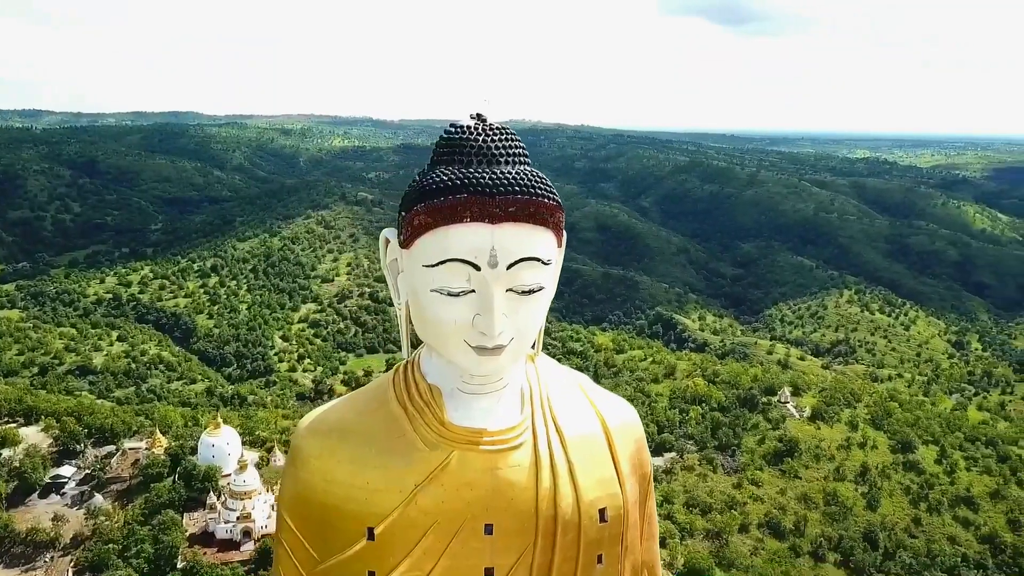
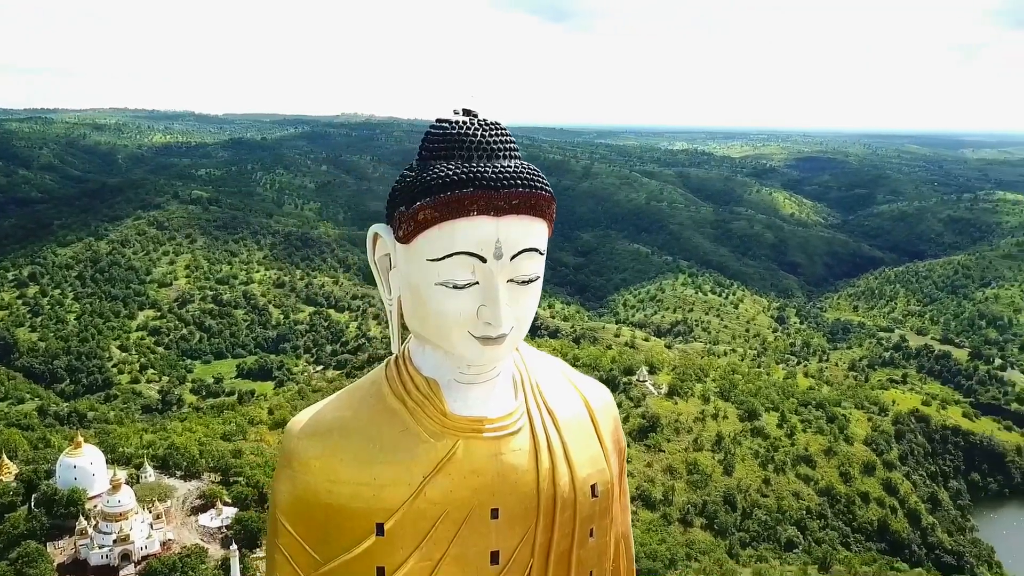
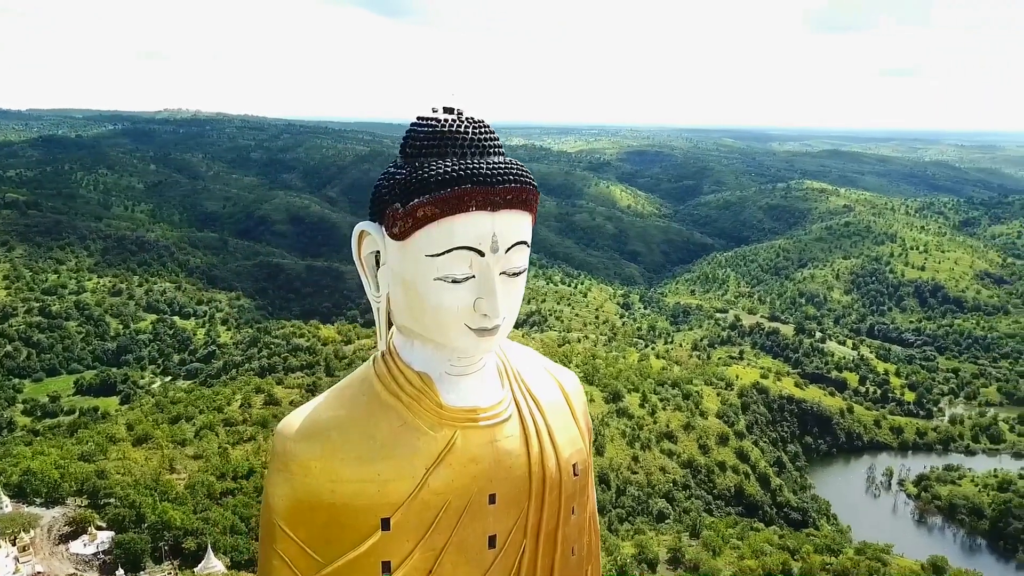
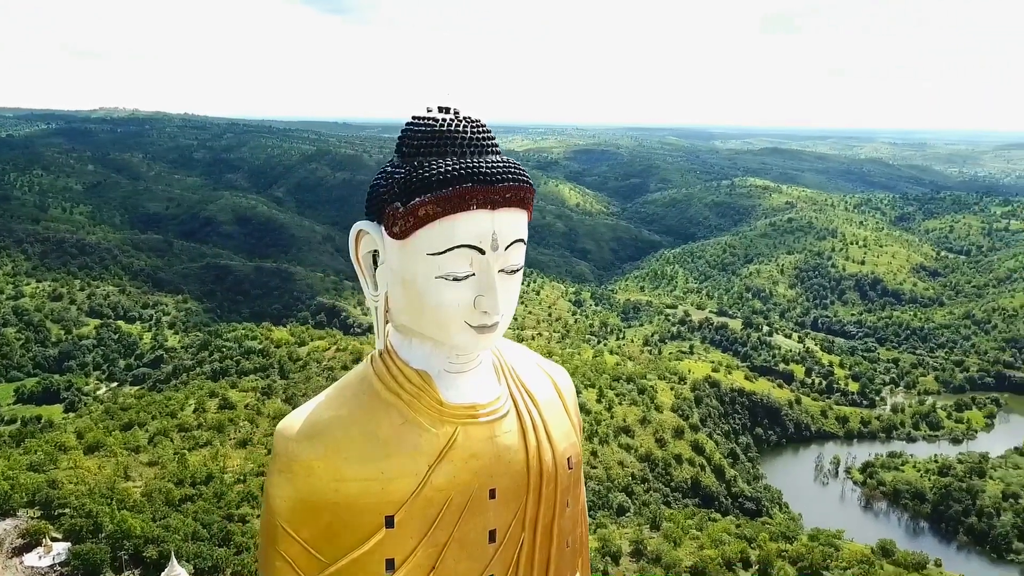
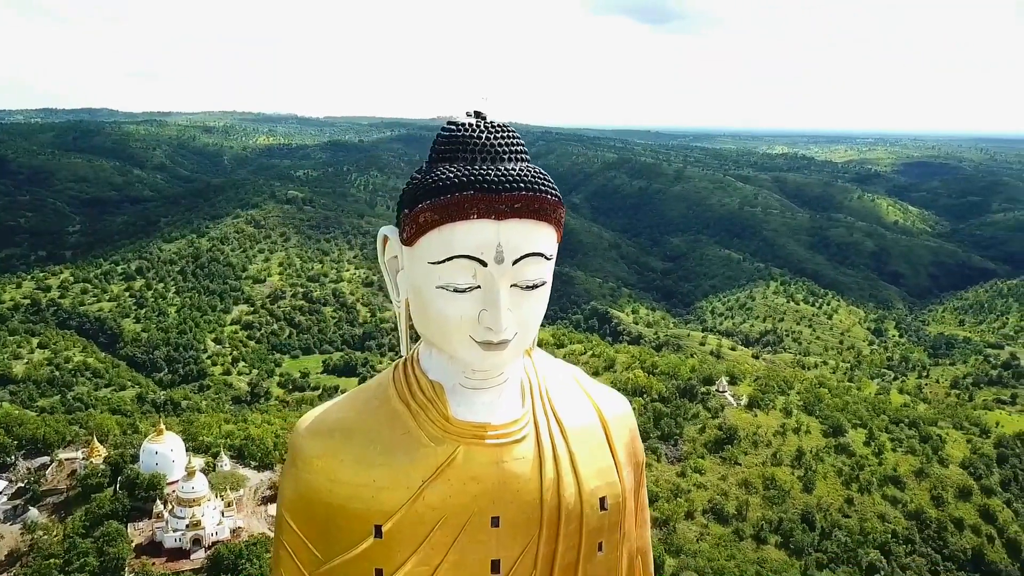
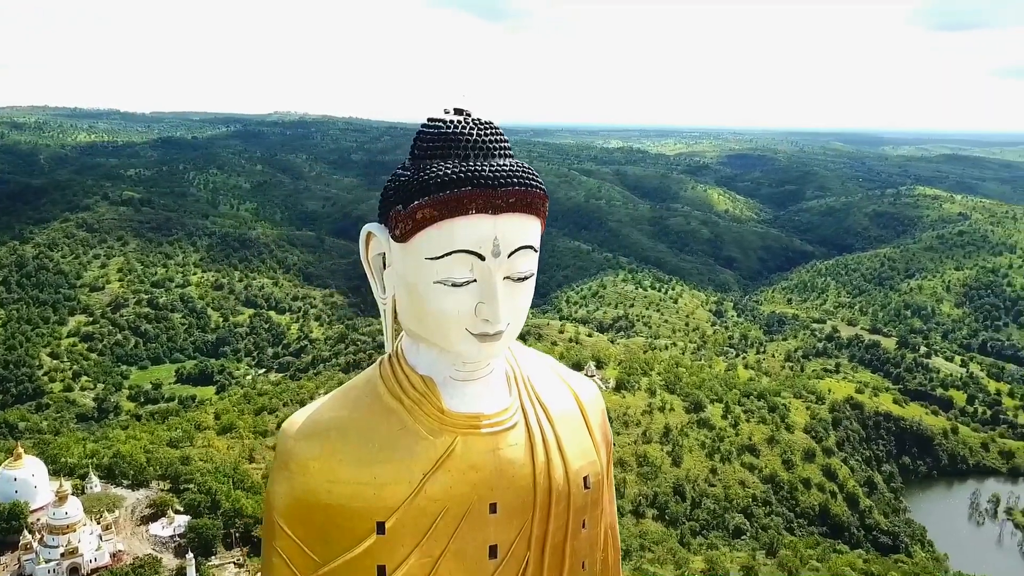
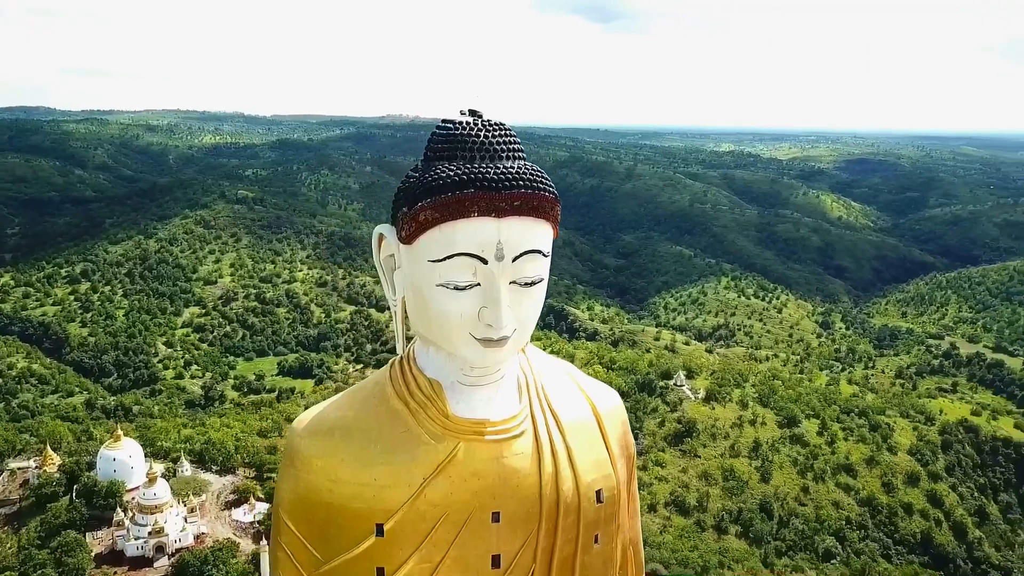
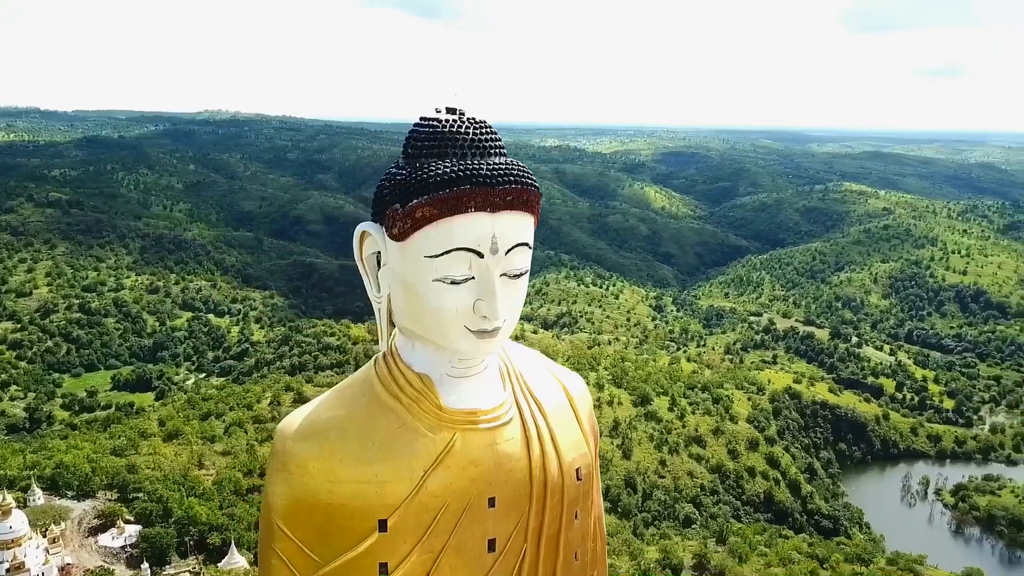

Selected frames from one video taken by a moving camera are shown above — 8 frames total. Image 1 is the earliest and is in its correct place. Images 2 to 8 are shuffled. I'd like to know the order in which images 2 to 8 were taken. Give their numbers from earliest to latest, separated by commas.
5, 7, 2, 6, 8, 3, 4
